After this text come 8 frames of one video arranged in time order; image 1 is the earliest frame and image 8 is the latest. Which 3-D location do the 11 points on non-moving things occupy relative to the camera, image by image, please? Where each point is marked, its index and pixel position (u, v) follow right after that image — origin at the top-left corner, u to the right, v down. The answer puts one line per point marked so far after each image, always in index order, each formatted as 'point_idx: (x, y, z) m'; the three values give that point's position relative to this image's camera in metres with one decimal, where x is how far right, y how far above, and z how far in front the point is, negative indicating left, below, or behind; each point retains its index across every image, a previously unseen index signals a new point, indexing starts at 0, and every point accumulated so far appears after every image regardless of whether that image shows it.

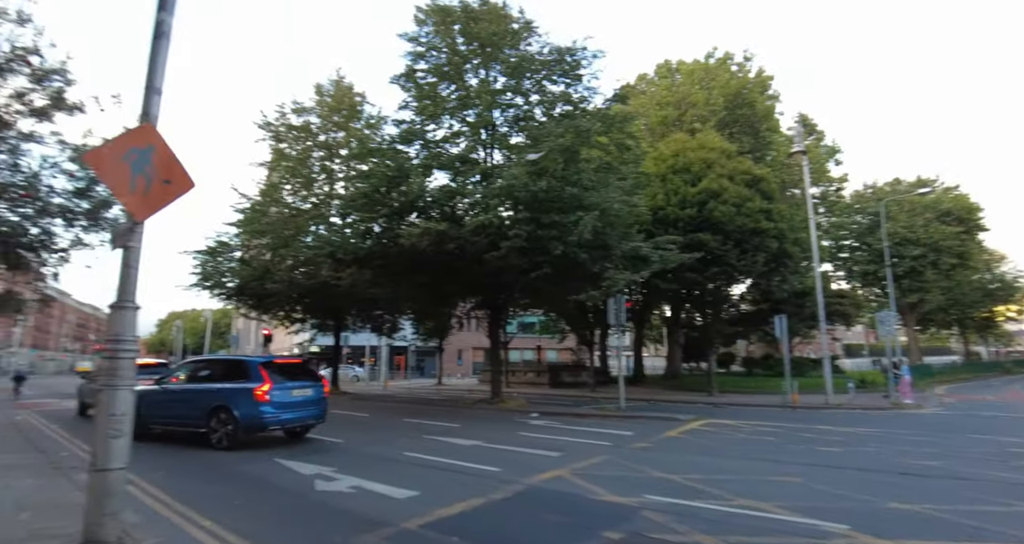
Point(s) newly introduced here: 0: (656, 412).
0: (+5.2, -5.0, +18.9) m
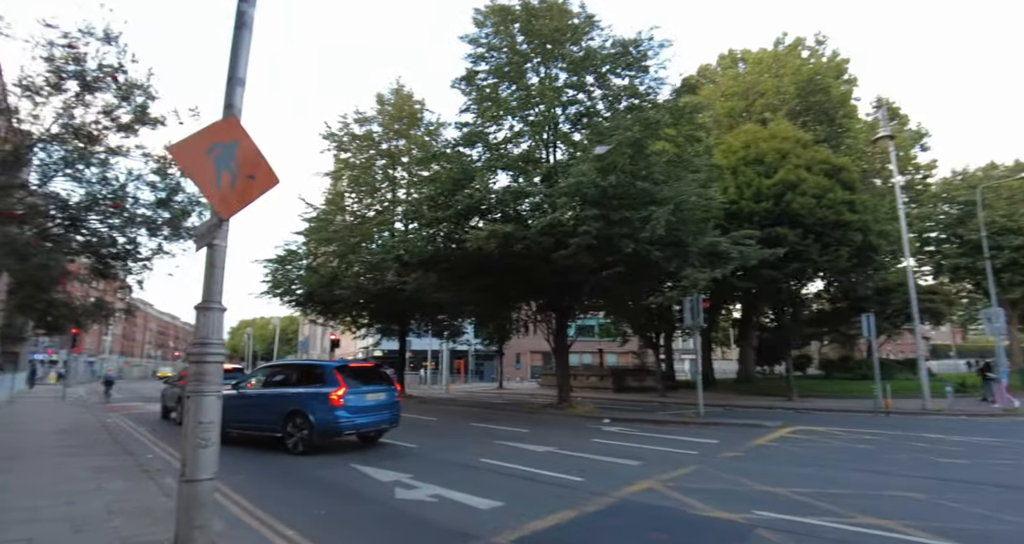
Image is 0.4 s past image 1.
0: (+7.6, -4.9, +17.7) m
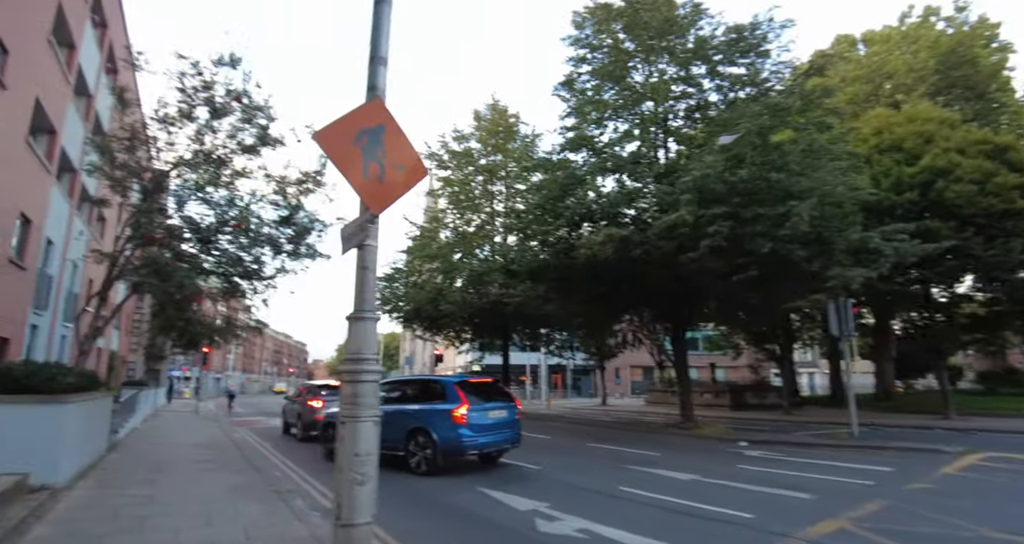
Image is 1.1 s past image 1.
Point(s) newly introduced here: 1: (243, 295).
0: (+11.2, -4.9, +15.2) m
1: (-6.3, -0.5, +12.5) m
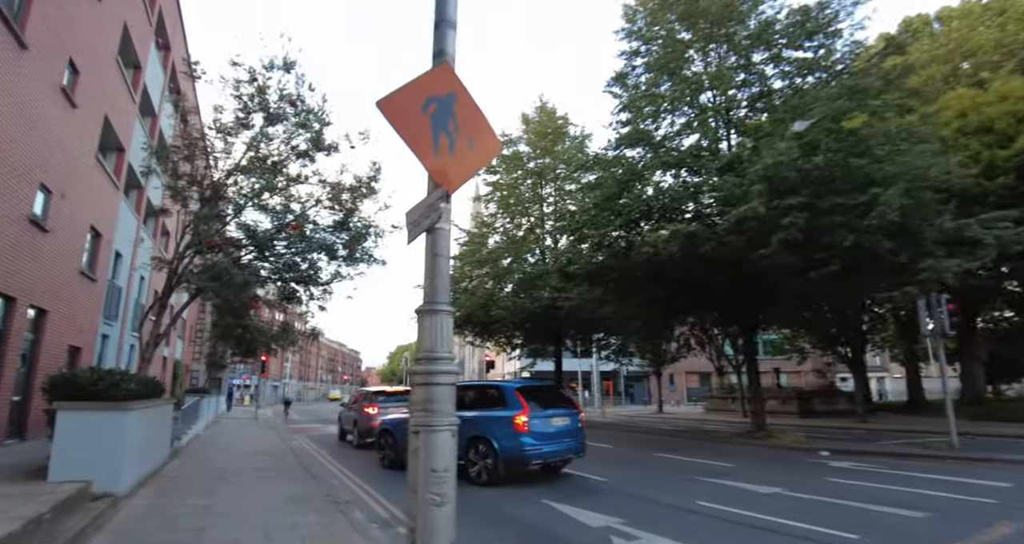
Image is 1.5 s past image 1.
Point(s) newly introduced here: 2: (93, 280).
0: (+12.8, -4.7, +13.5) m
1: (-5.0, -0.7, +12.4) m
2: (-12.6, -0.2, +15.8) m
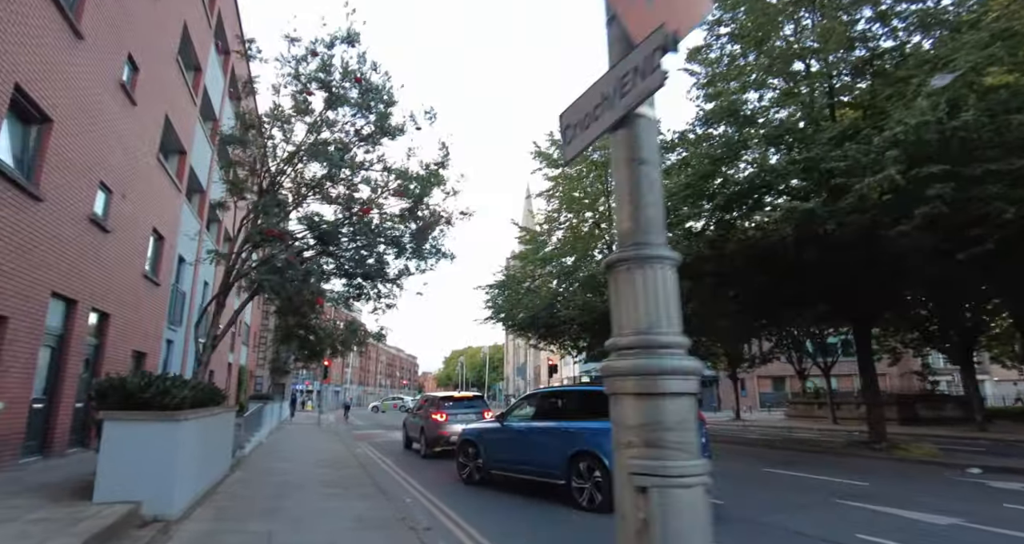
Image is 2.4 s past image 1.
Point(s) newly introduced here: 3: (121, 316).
0: (+14.7, -4.2, +10.8) m
1: (-3.2, -0.6, +11.4) m
2: (-10.4, -0.3, +15.5) m
3: (-9.7, -1.1, +13.0) m
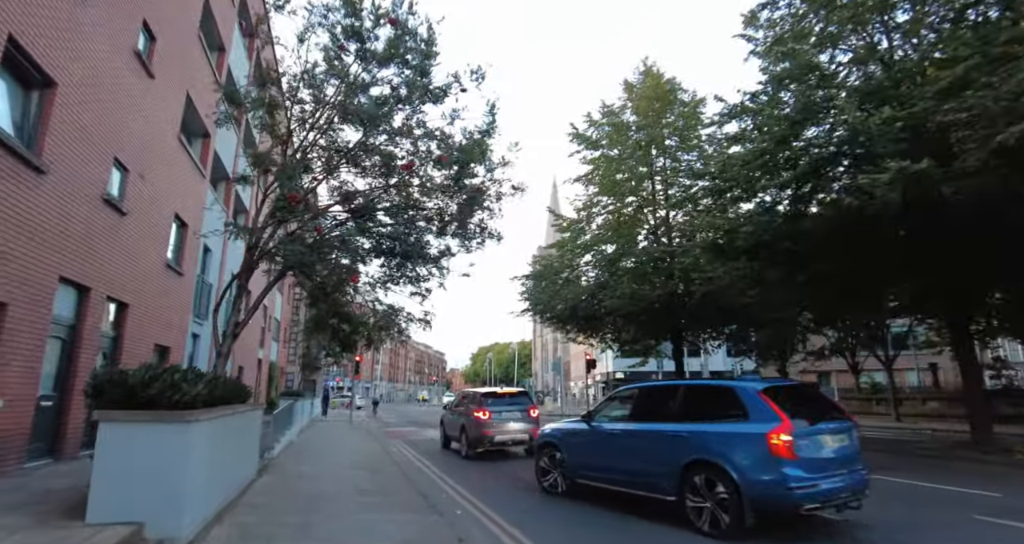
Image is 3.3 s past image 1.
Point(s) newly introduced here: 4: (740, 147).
0: (+15.8, -3.6, +8.7) m
1: (-2.1, -0.2, +10.2) m
2: (-9.2, 0.0, +14.6) m
3: (-8.5, -0.8, +12.1) m
4: (+6.1, +3.3, +13.9) m
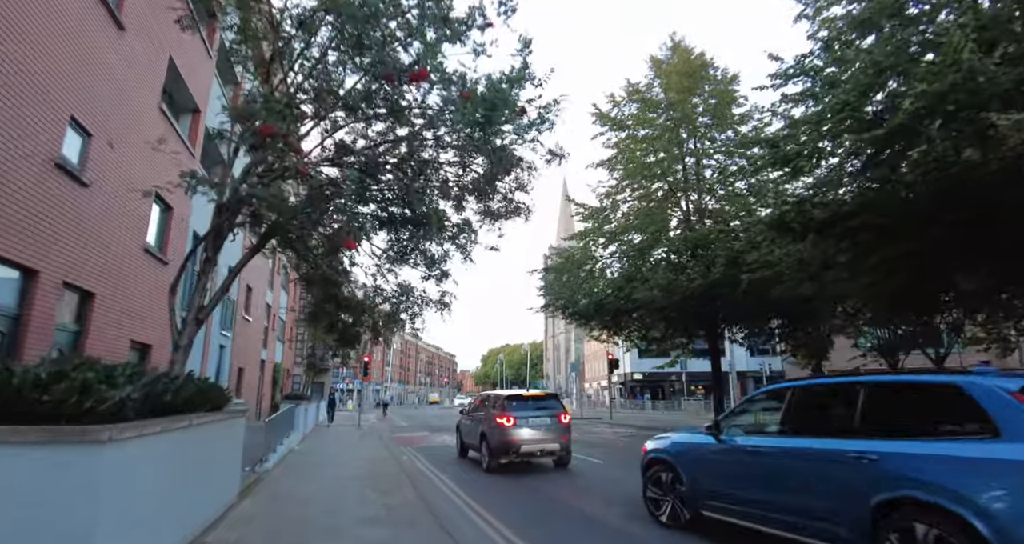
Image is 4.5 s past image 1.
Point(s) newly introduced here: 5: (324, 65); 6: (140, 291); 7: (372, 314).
0: (+16.3, -3.1, +6.6) m
1: (-1.5, +0.1, +8.4) m
2: (-8.5, +0.3, +12.9) m
3: (-7.9, -0.5, +10.4) m
4: (+6.7, +3.7, +12.0) m
5: (-2.7, +2.9, +7.5) m
6: (-8.2, -0.5, +11.7) m
7: (-2.4, -0.7, +9.0) m
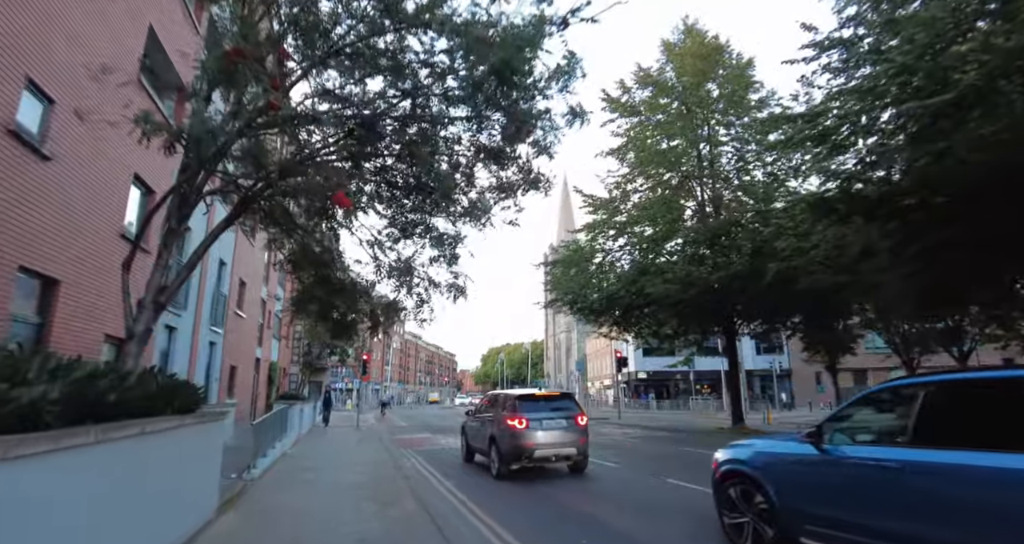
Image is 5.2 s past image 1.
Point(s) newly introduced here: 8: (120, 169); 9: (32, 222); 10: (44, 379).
0: (+16.6, -2.9, +5.6) m
1: (-1.3, +0.4, +7.3) m
2: (-8.3, +0.5, +11.8) m
3: (-7.7, -0.2, +9.4) m
4: (+6.9, +4.0, +11.0) m
5: (-2.5, +3.2, +6.5) m
6: (-8.0, -0.2, +10.6) m
7: (-2.1, -0.5, +8.0) m
8: (-7.8, +2.1, +10.4) m
9: (-7.3, +0.8, +8.0) m
10: (-2.9, -0.7, +3.3) m
